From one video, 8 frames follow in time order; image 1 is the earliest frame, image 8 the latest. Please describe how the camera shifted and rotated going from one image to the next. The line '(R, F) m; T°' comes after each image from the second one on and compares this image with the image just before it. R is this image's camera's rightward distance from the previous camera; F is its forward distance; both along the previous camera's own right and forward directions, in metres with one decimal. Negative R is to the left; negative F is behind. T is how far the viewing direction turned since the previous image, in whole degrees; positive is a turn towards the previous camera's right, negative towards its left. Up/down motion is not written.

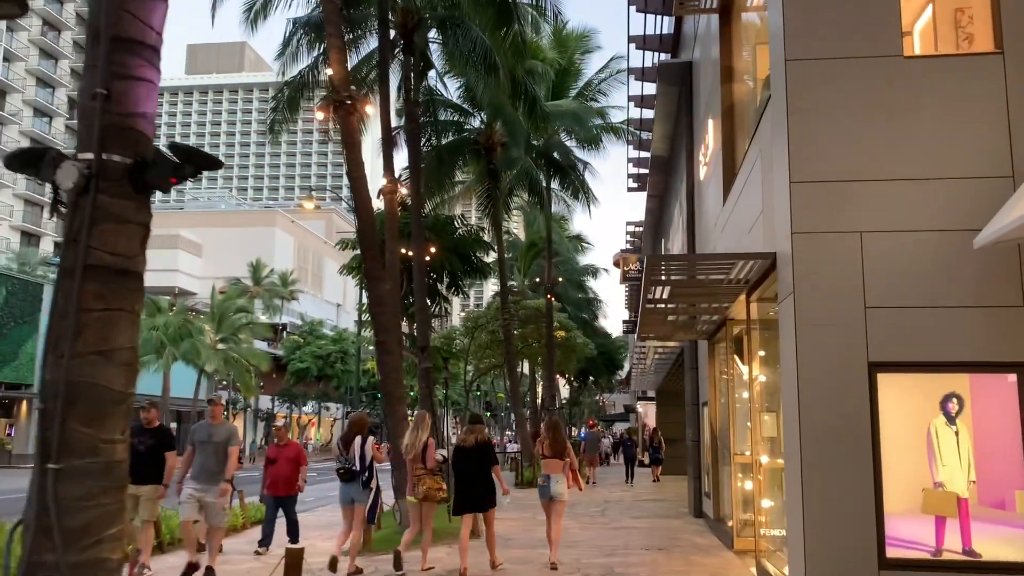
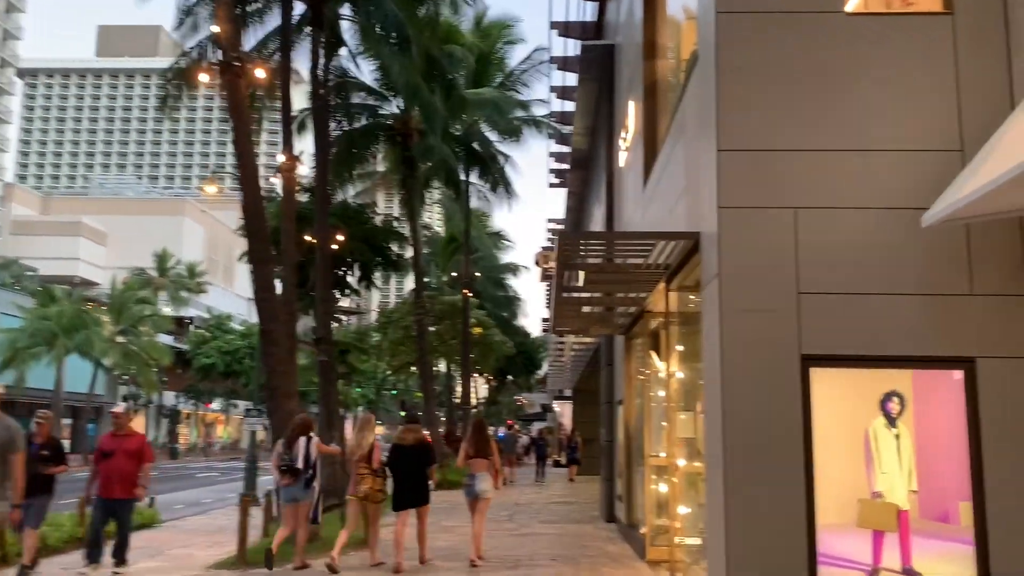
(+0.2, +1.0) m; +5°
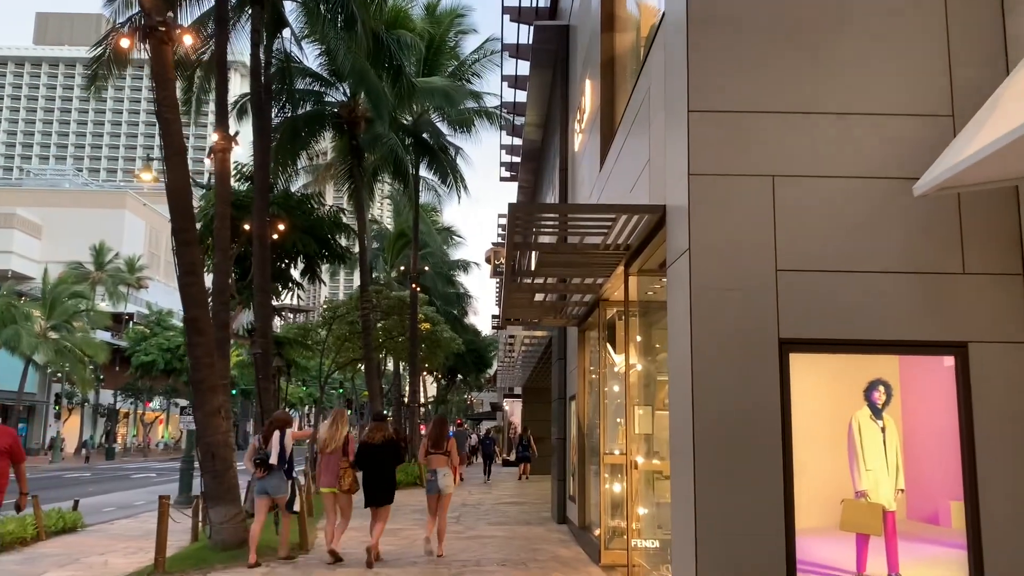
(0.0, +0.7) m; +3°
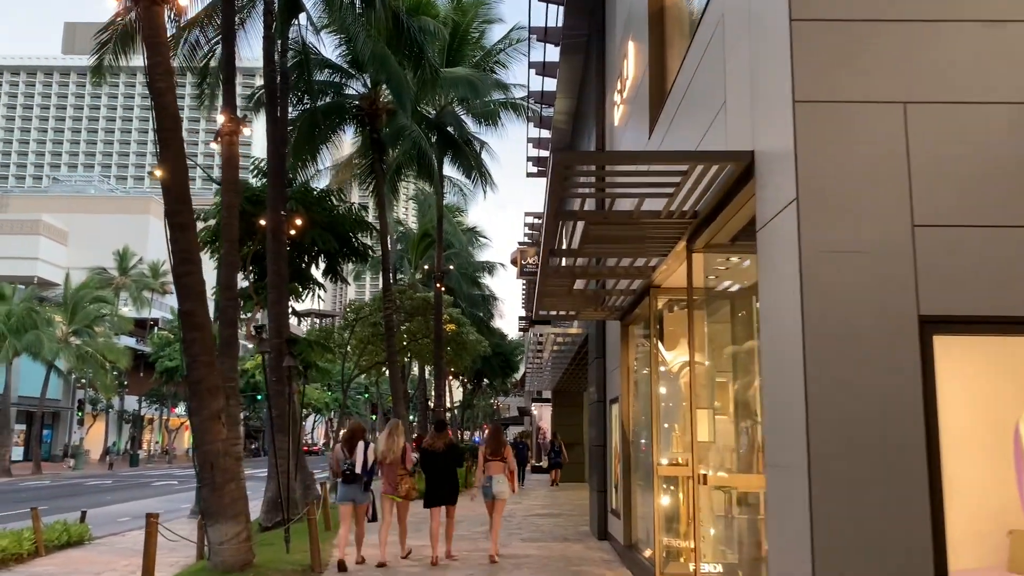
(-0.1, +1.2) m; -2°
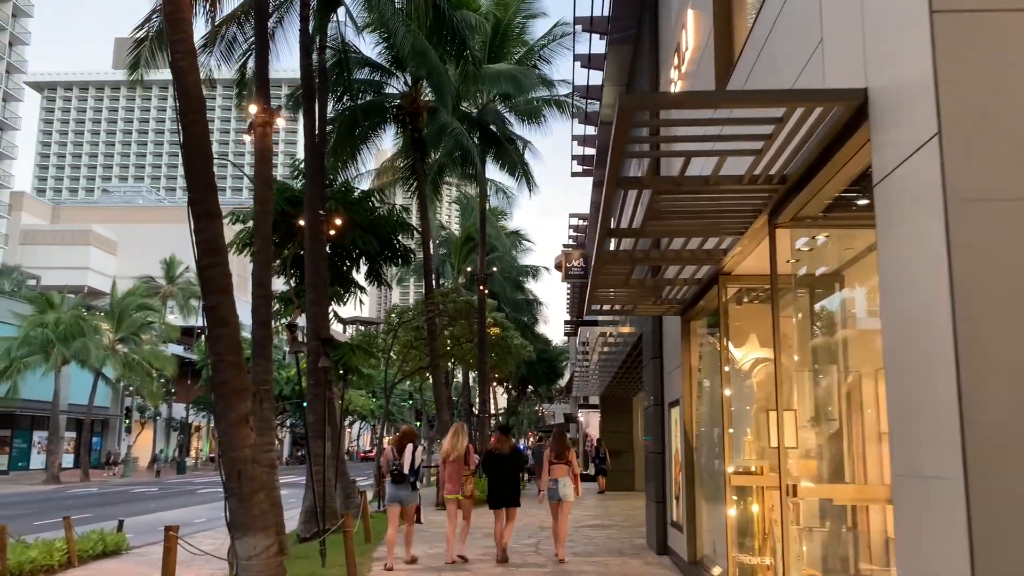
(-0.1, +0.8) m; -3°
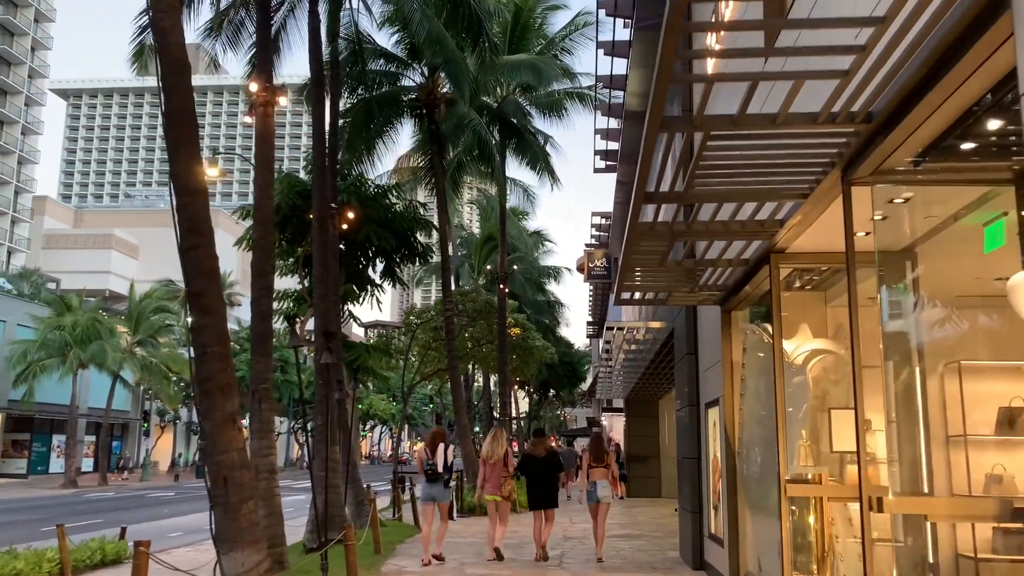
(0.0, +0.9) m; -1°
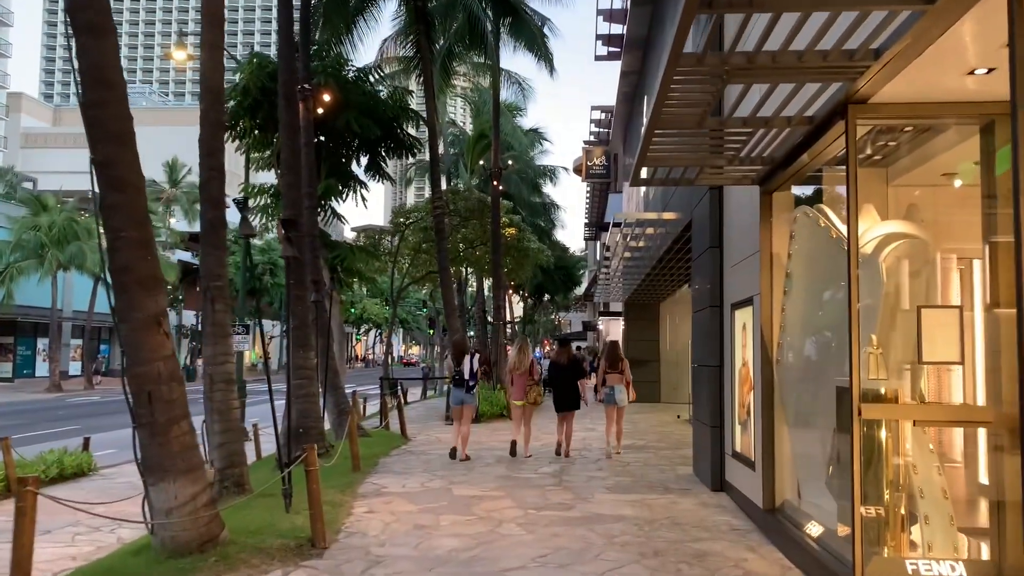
(0.0, +1.5) m; 0°
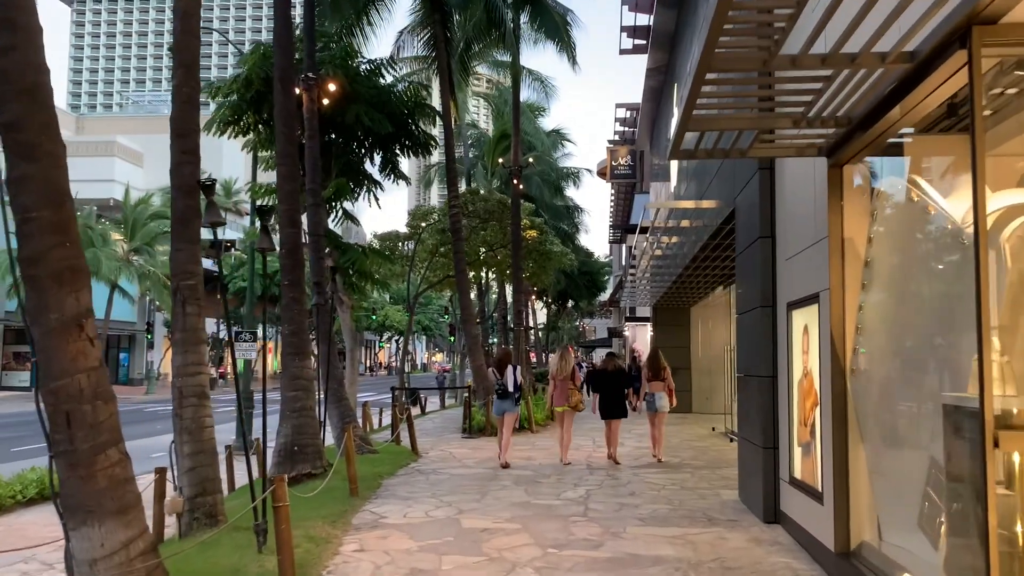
(+0.1, +1.2) m; -2°
